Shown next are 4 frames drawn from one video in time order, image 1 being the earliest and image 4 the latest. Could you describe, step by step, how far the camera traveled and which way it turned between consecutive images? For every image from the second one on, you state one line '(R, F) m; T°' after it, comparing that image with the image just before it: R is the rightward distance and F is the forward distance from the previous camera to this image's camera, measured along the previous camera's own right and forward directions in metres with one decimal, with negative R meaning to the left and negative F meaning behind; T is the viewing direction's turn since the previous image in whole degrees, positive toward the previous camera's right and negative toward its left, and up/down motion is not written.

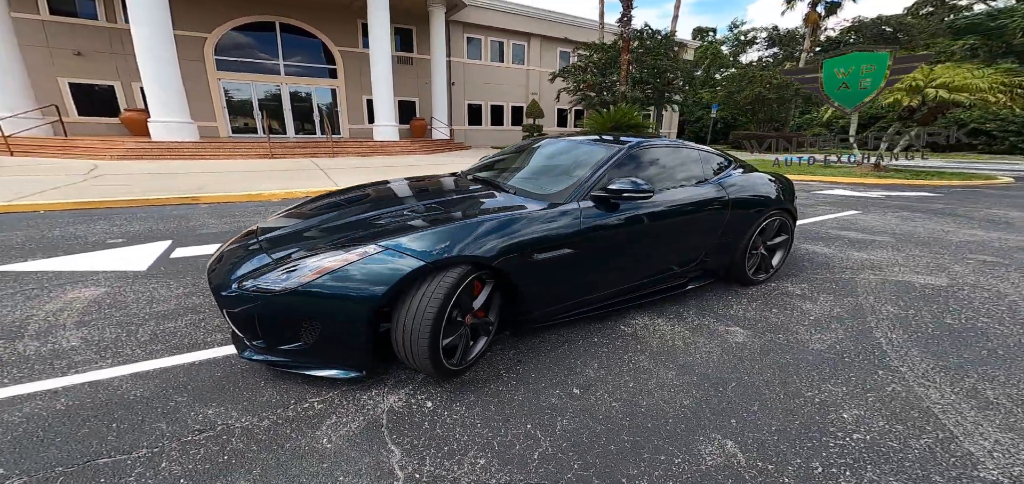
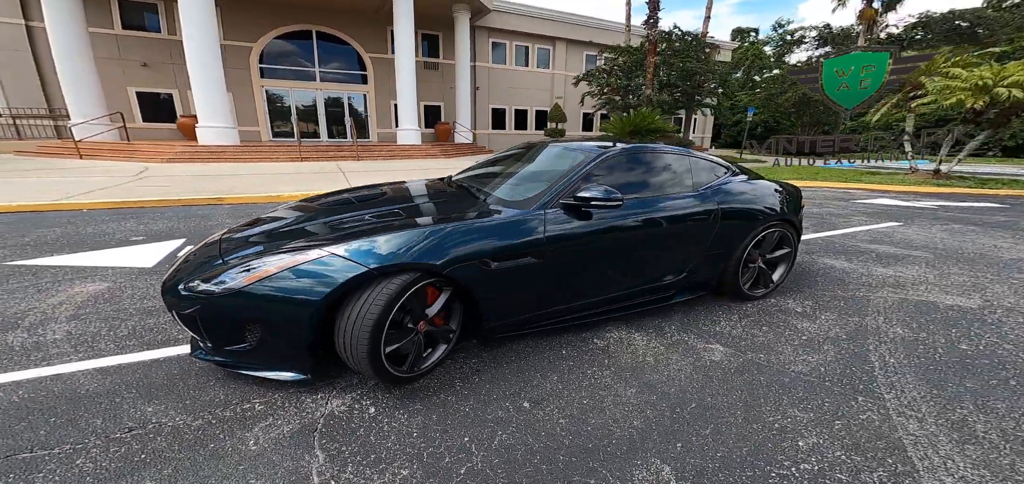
(+0.4, 0.0) m; -5°
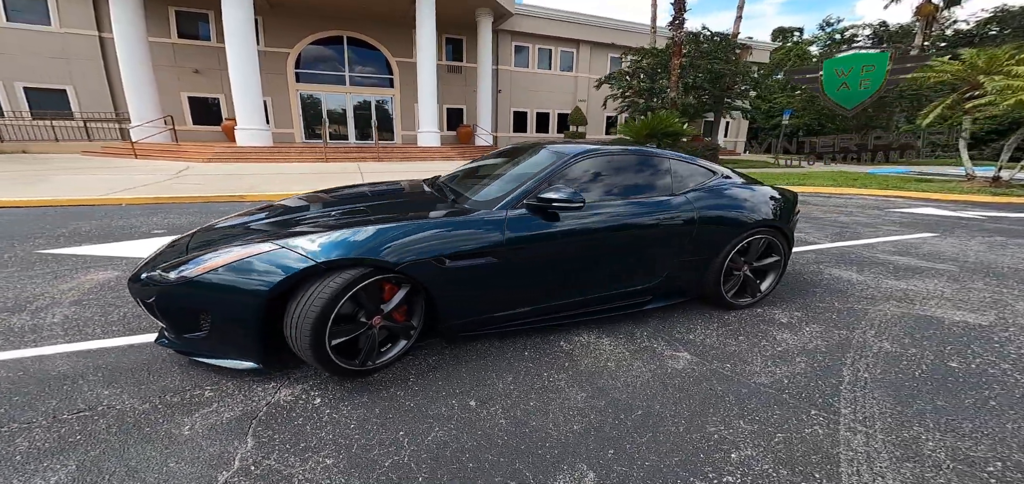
(+0.4, 0.0) m; -4°
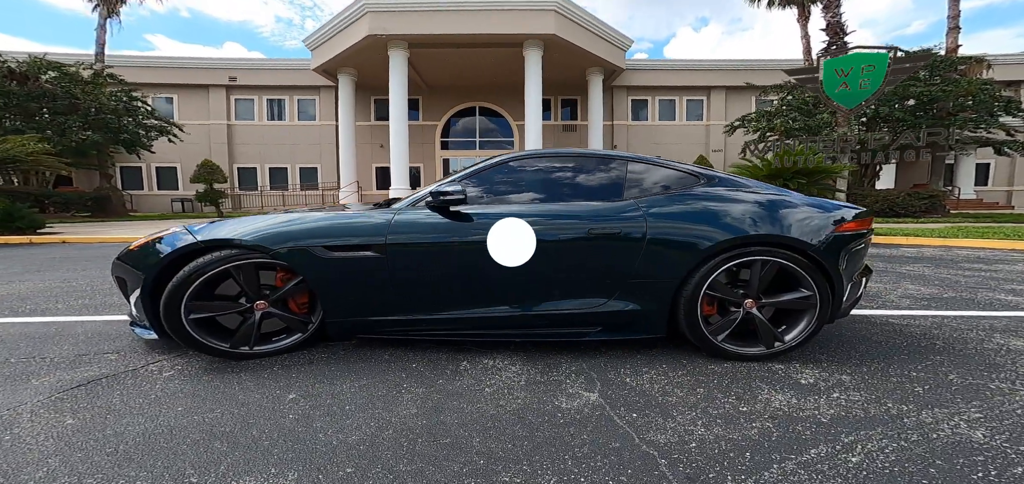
(+1.3, +0.6) m; -22°
